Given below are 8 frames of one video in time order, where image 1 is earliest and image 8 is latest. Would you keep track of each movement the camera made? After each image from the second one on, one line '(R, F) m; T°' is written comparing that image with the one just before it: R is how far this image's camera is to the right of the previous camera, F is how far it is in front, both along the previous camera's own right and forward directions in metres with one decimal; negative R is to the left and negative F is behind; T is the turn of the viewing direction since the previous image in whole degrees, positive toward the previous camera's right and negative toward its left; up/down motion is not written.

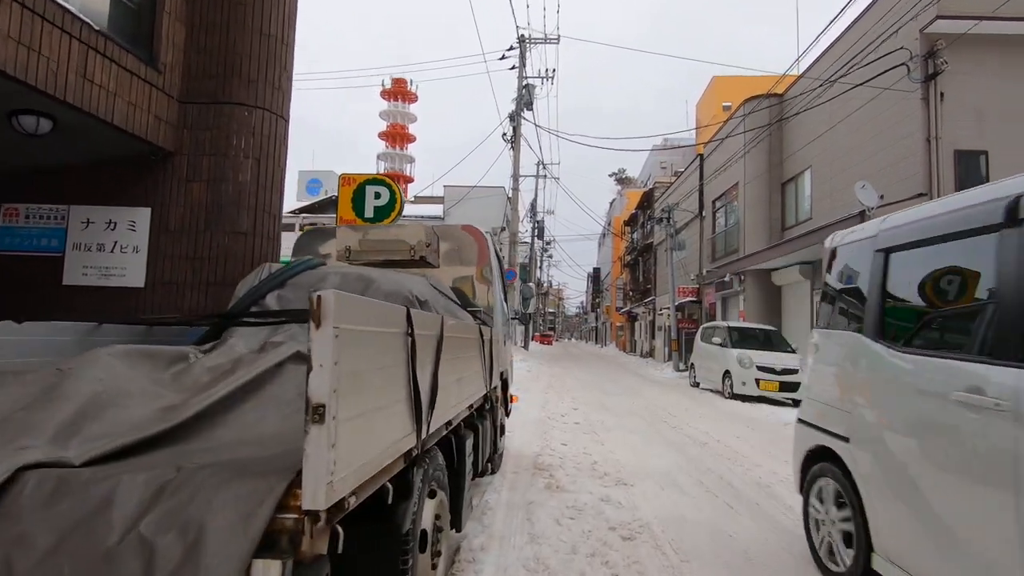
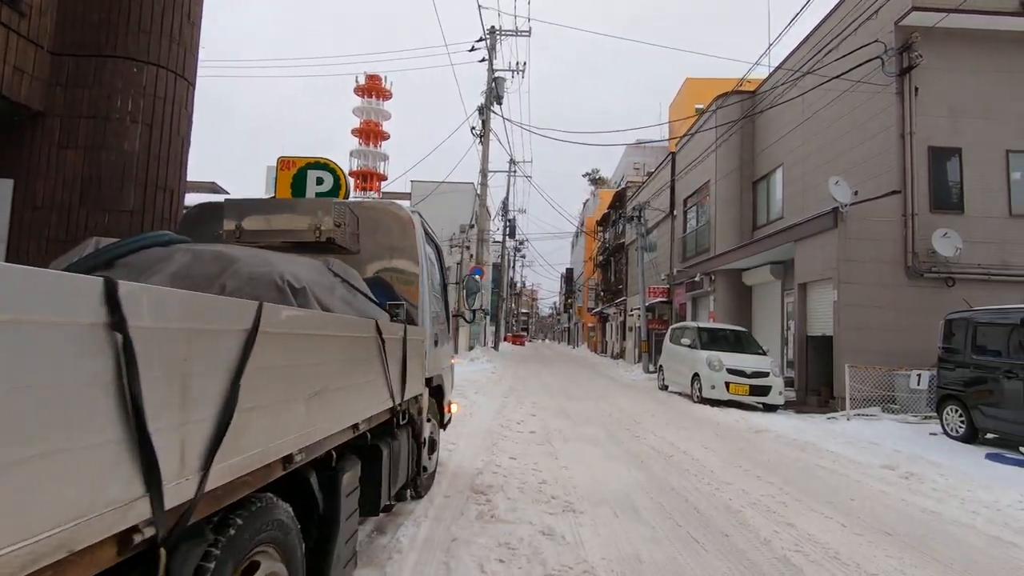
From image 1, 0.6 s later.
(+0.3, +0.7) m; +3°
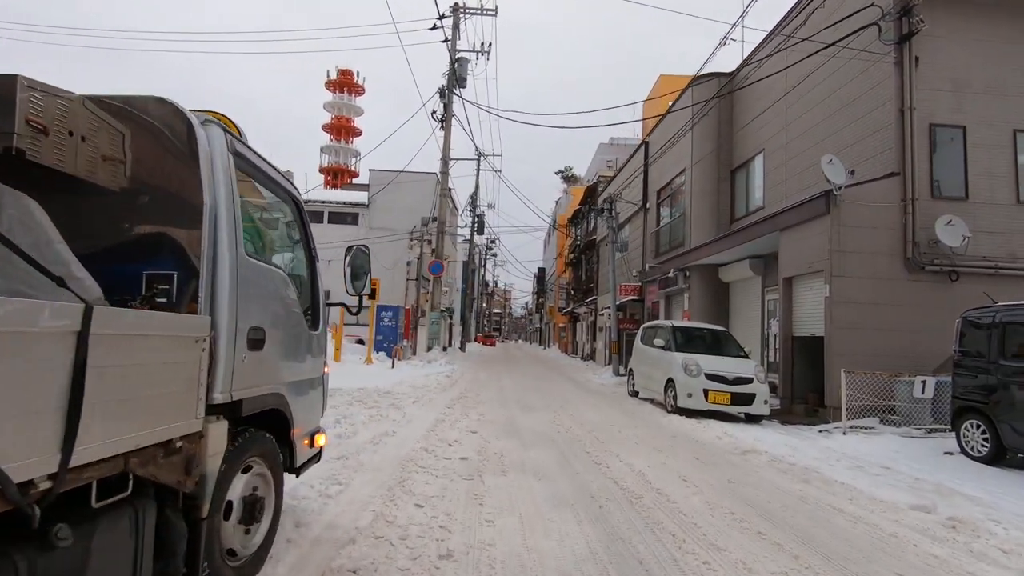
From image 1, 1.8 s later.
(+0.5, +1.6) m; +3°
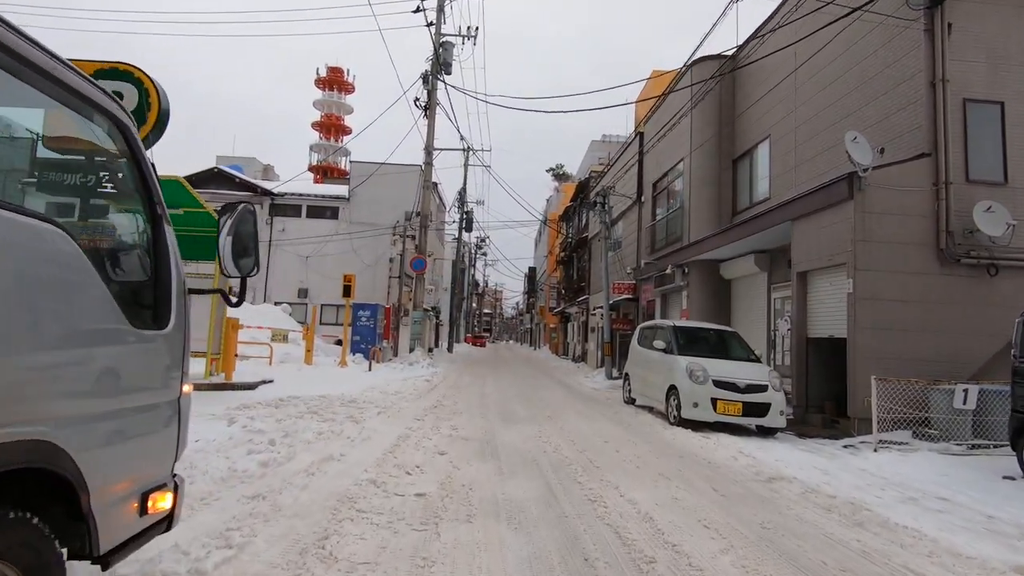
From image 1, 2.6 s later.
(+0.2, +1.2) m; +1°
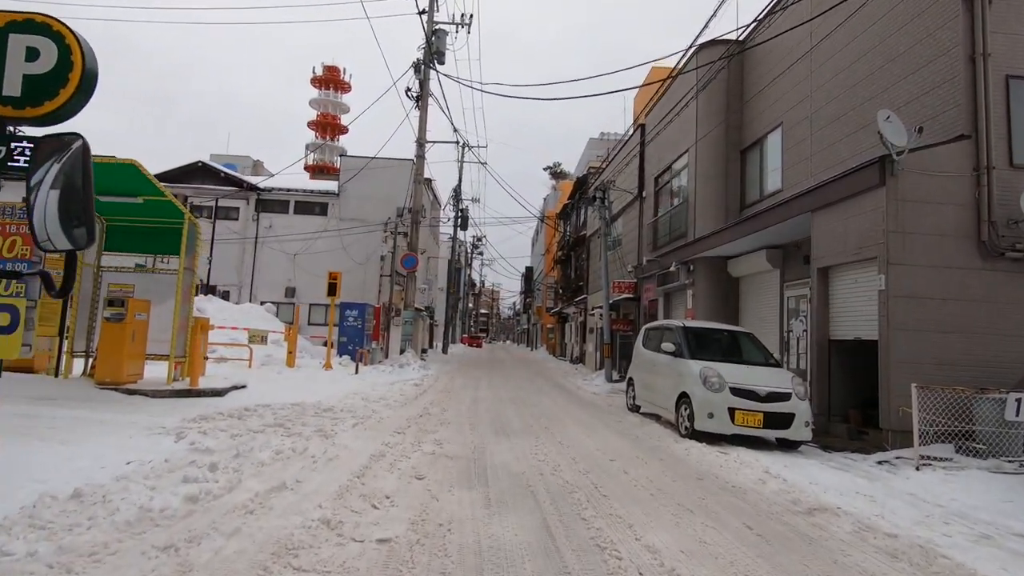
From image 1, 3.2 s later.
(+0.1, +0.9) m; 0°
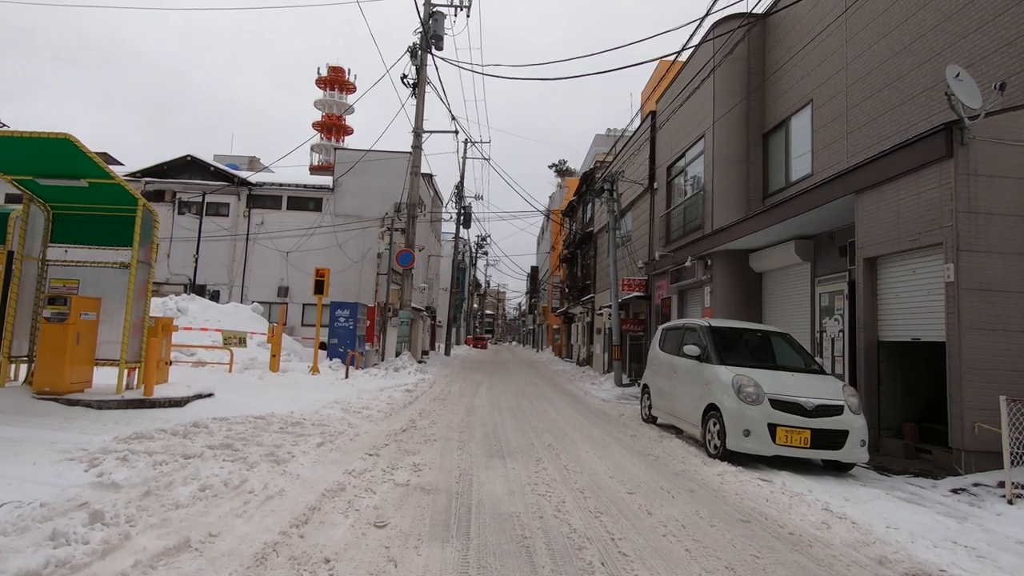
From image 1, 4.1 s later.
(+0.1, +1.2) m; -1°
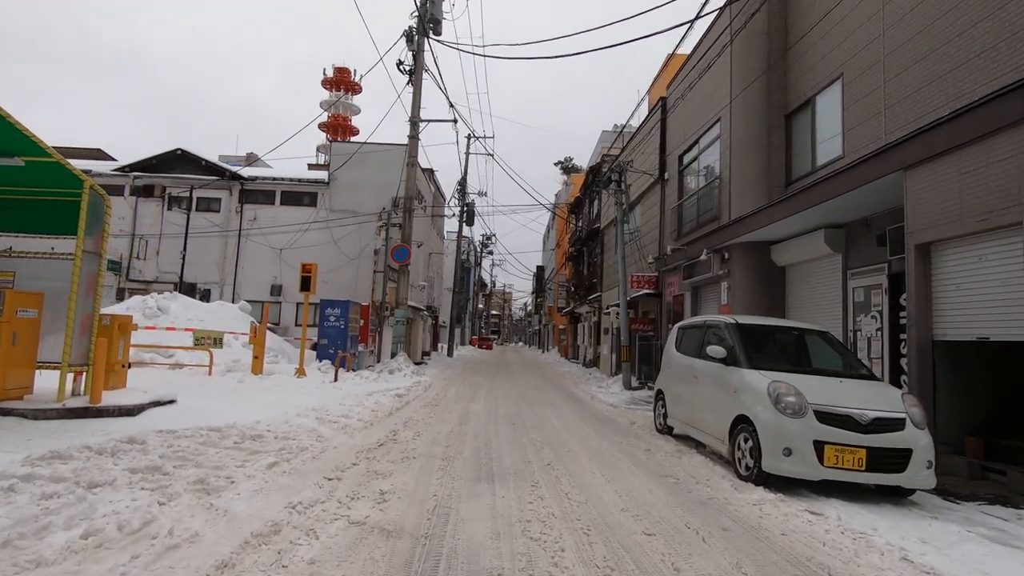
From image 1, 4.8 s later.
(+0.1, +1.0) m; -1°
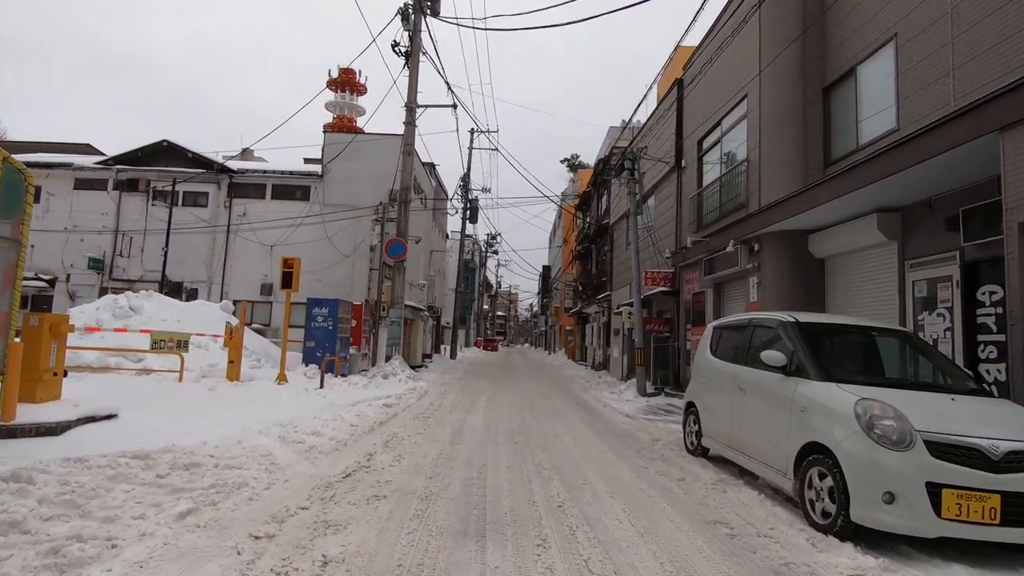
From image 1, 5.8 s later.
(+0.1, +1.3) m; -1°
